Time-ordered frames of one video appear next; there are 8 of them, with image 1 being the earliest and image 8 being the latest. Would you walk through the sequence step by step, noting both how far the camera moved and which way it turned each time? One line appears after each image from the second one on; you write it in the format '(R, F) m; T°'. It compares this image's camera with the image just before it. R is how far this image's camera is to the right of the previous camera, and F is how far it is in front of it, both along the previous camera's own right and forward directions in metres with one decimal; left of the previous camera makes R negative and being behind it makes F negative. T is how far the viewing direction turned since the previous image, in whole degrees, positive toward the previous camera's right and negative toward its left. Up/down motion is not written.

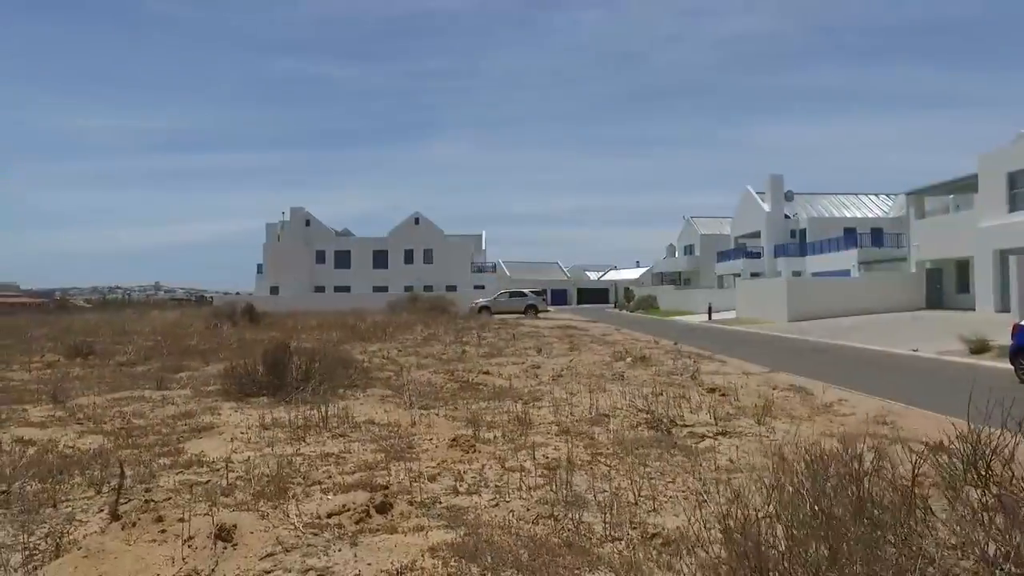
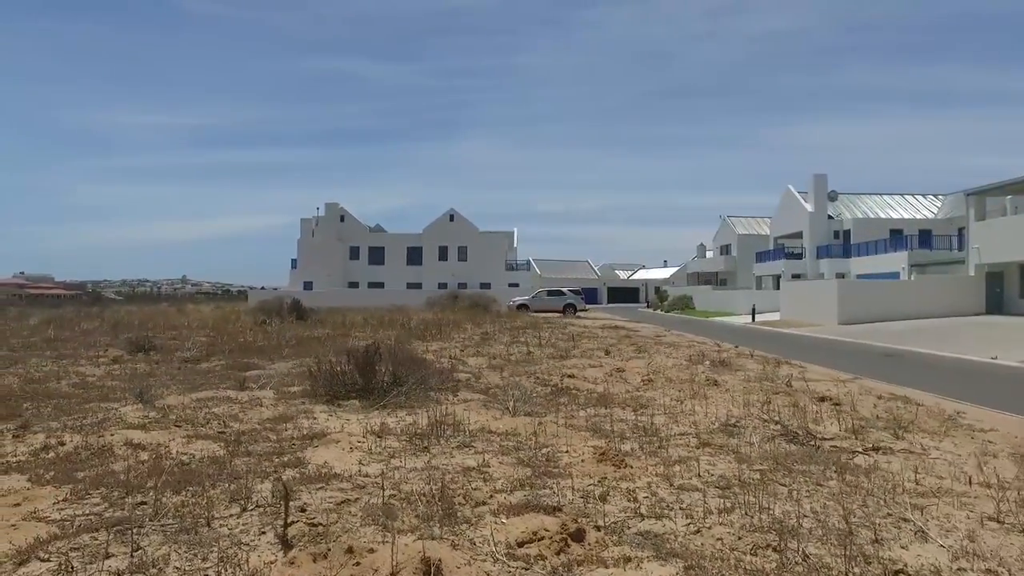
(-1.5, +0.6) m; -1°
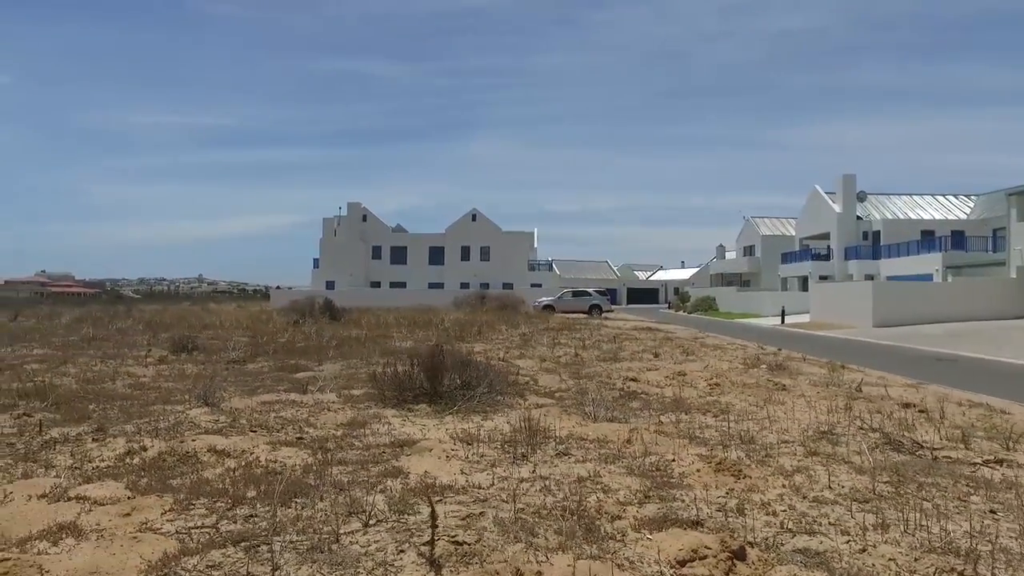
(-1.1, +0.3) m; -1°
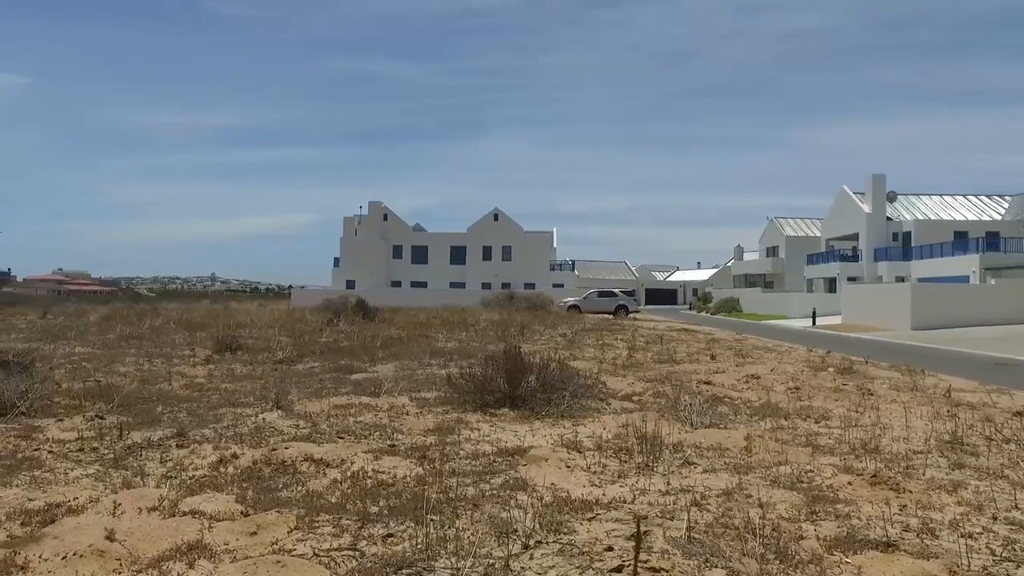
(-1.3, +0.6) m; -1°
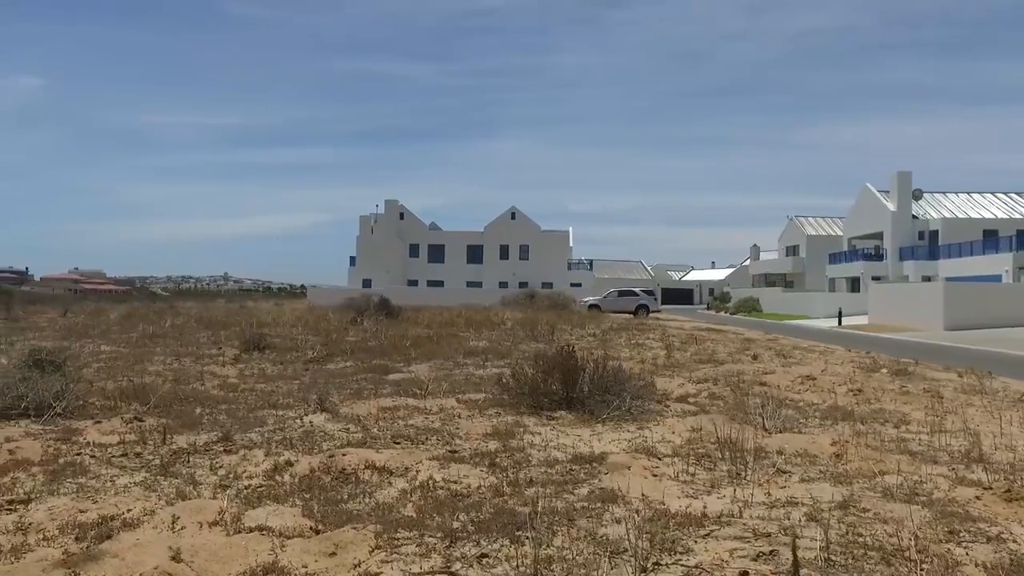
(-0.7, +0.6) m; -1°
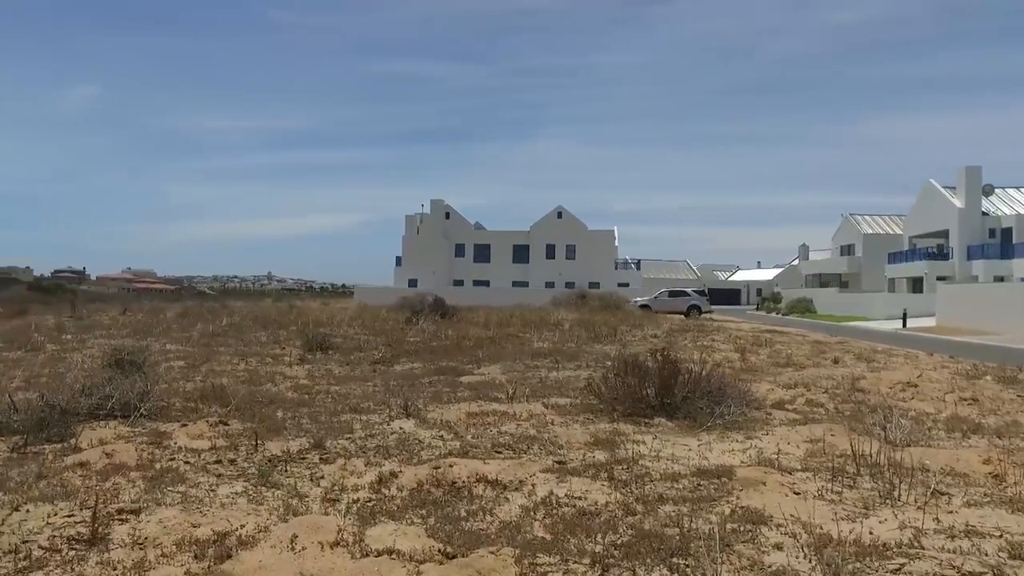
(-0.8, +0.6) m; -3°
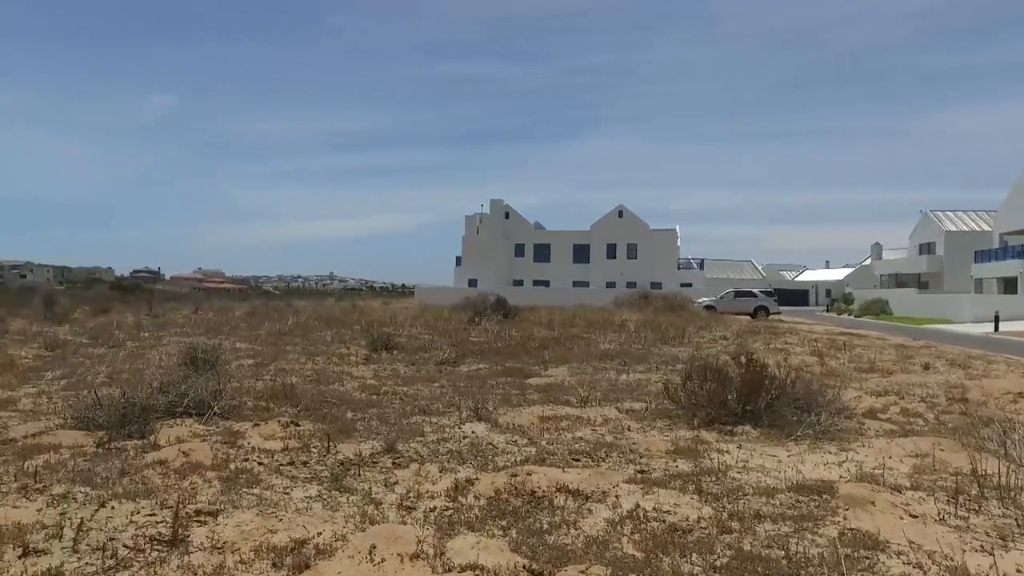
(-0.2, +0.3) m; -5°
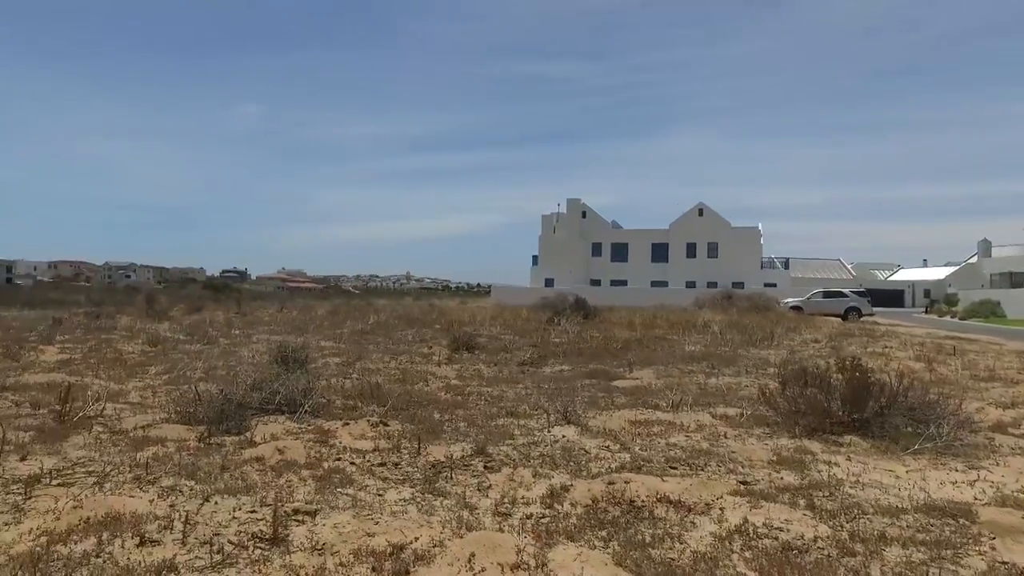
(-0.2, +0.2) m; -6°
